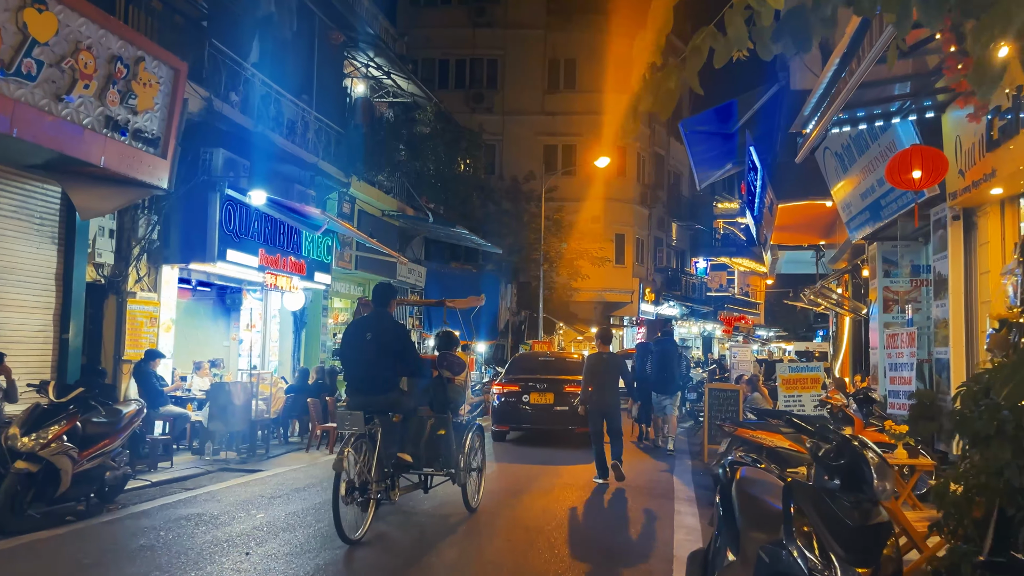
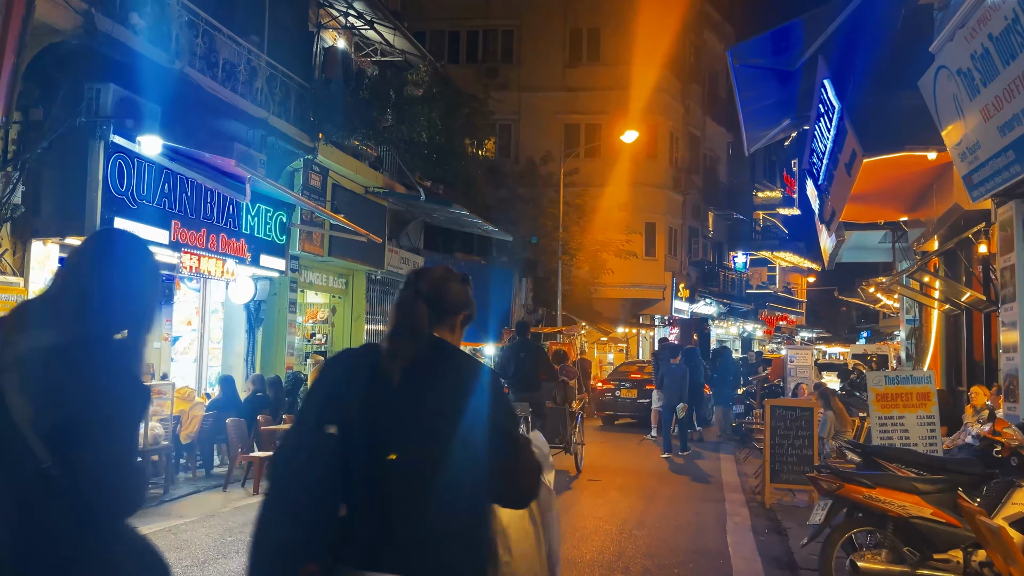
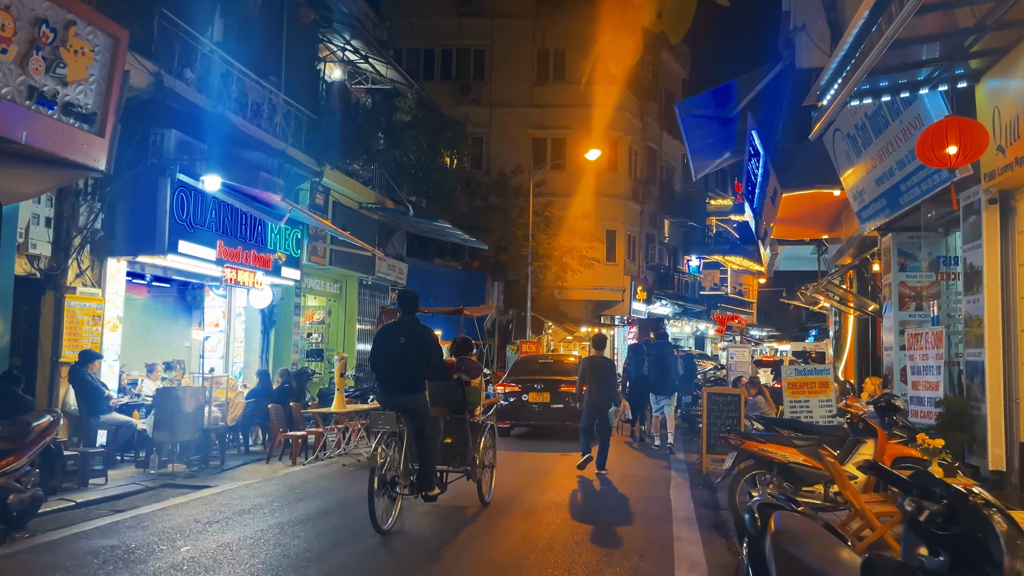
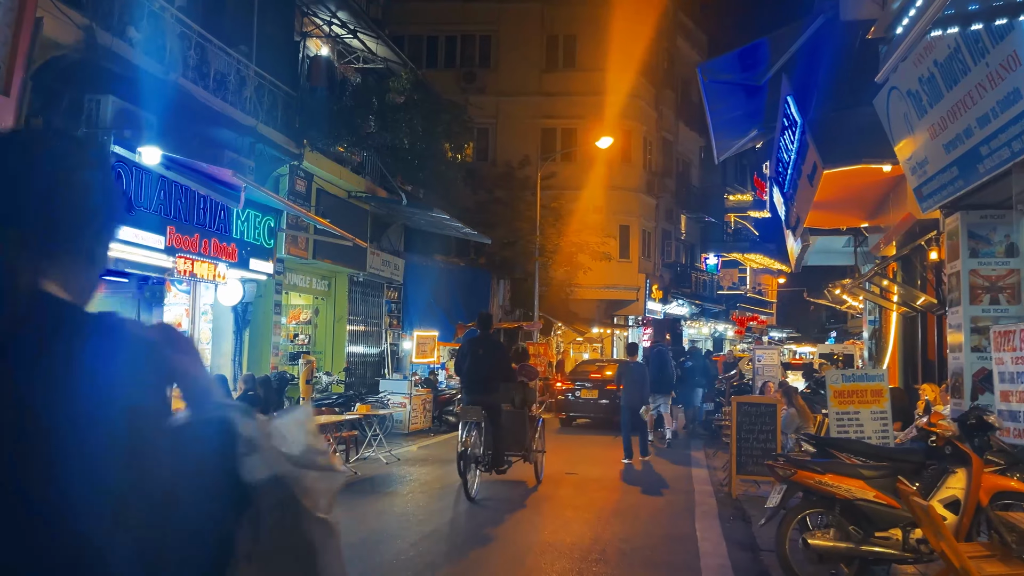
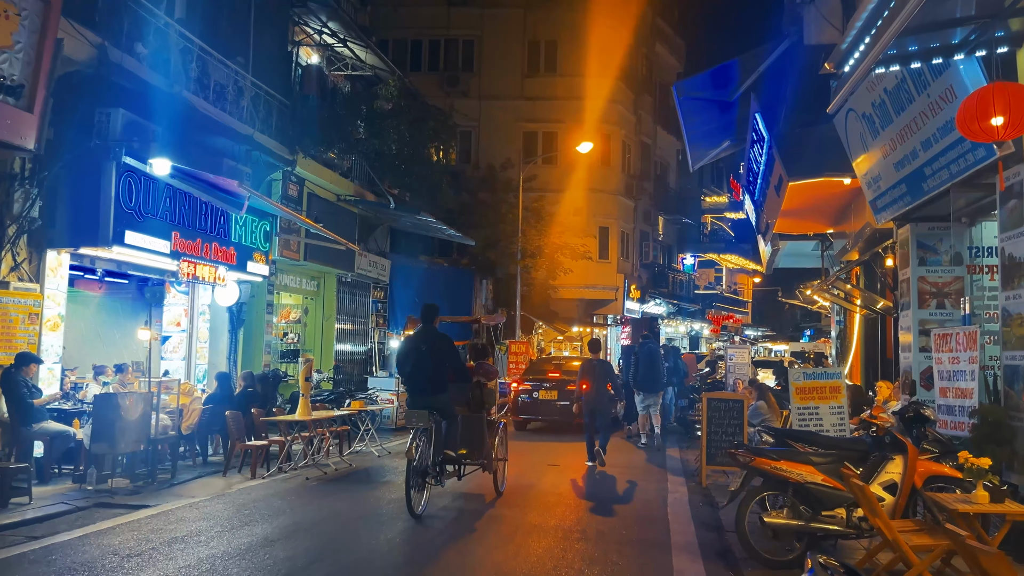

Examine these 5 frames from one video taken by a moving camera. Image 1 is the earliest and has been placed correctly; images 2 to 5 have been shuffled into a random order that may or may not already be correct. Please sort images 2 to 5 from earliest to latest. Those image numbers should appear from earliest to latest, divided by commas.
3, 5, 4, 2
